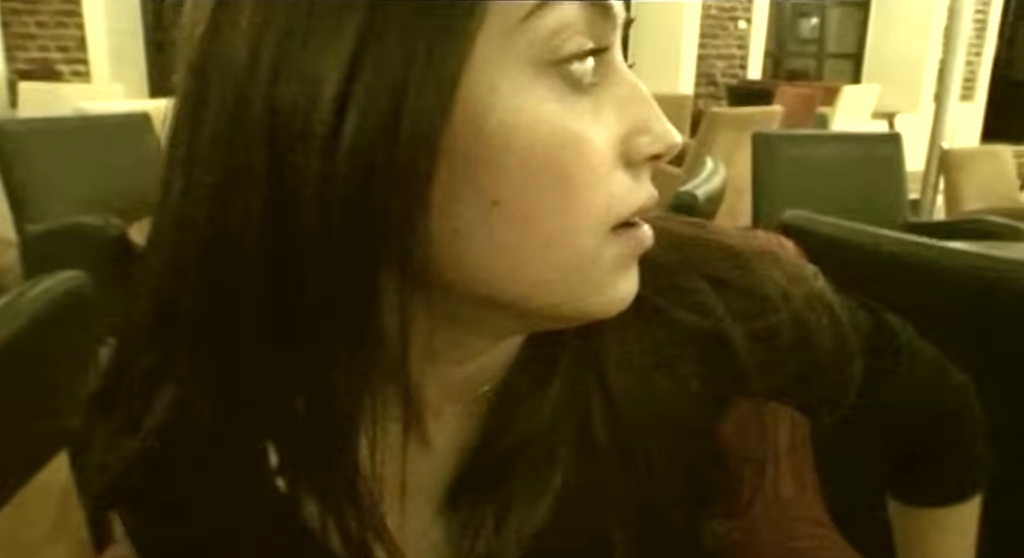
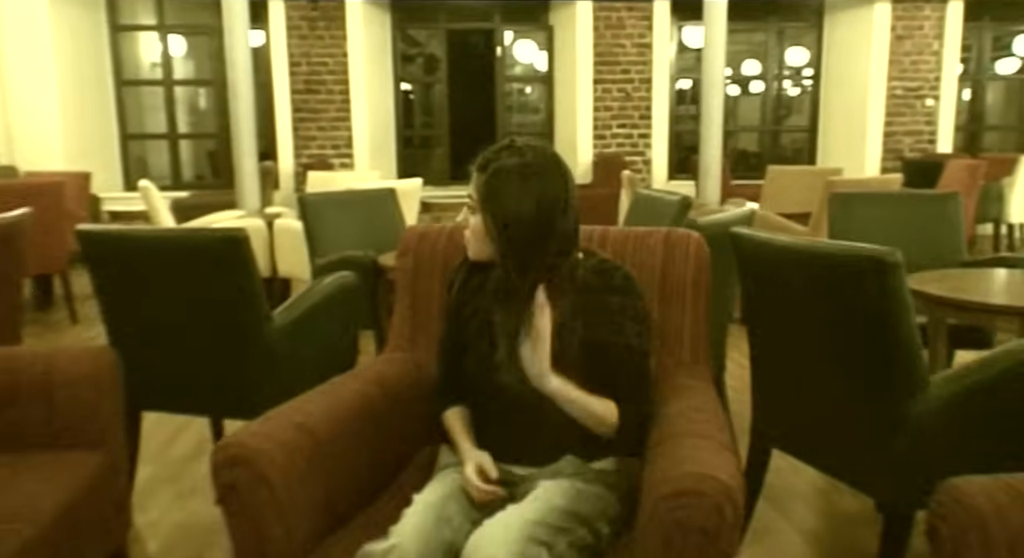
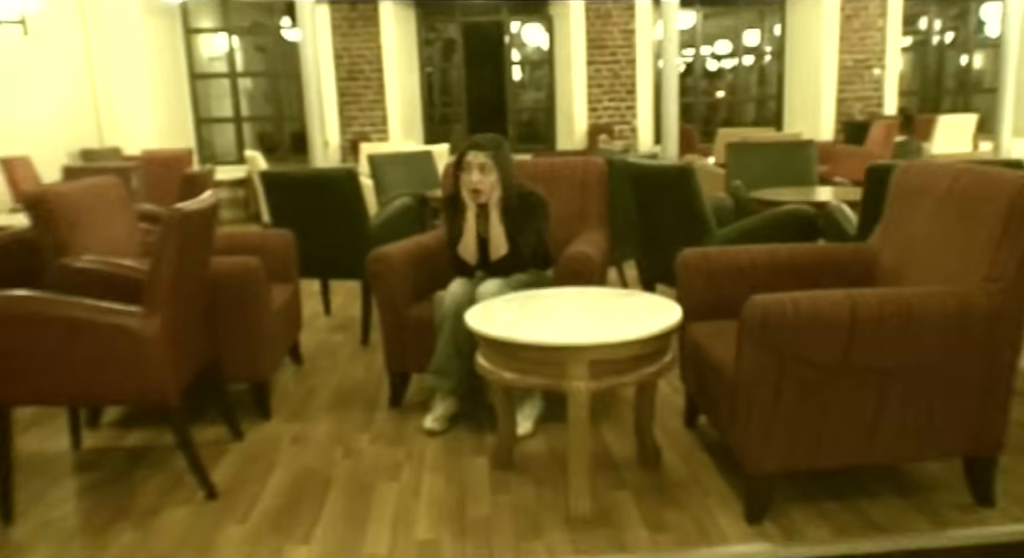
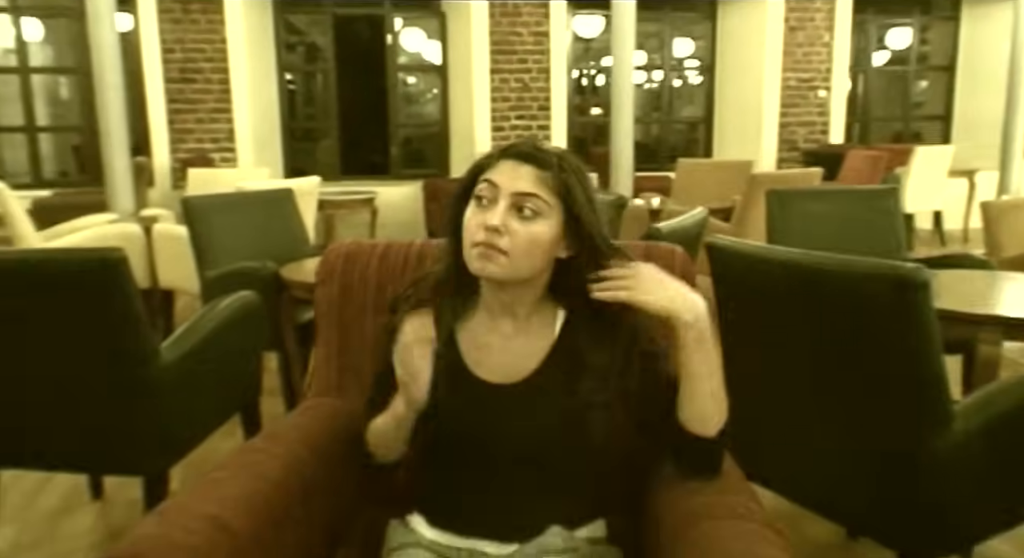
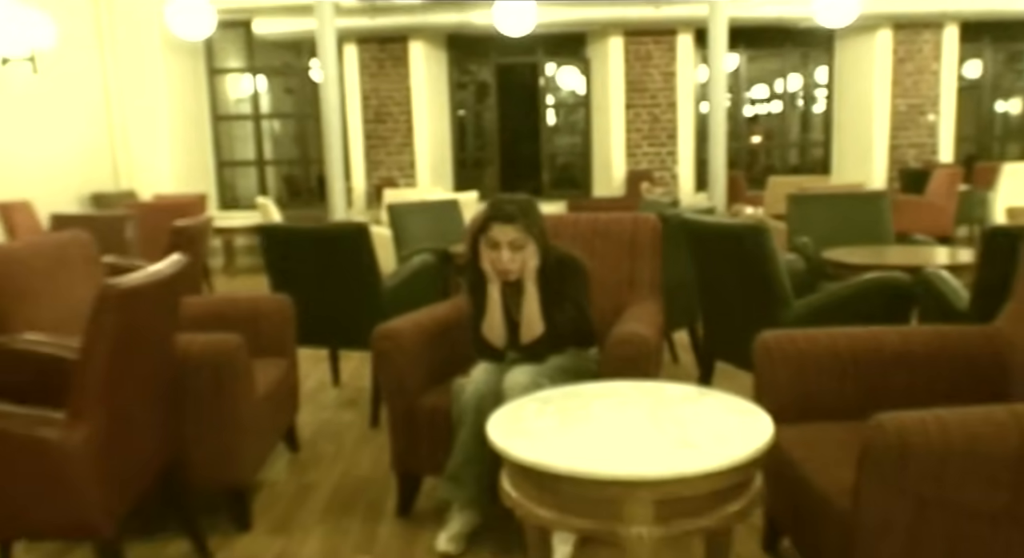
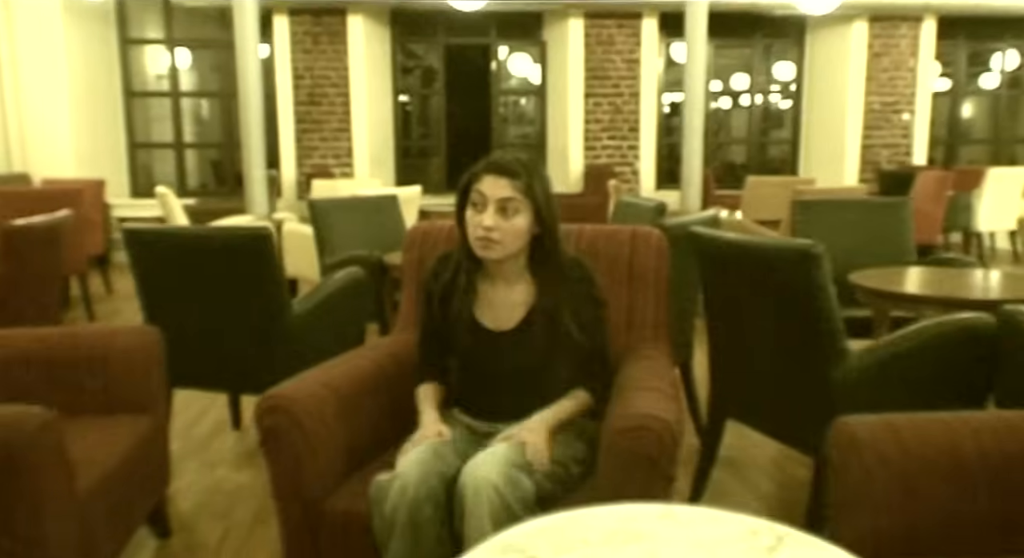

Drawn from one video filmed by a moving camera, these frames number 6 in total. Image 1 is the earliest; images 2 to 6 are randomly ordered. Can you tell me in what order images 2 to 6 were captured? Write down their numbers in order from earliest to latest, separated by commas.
4, 2, 6, 5, 3
